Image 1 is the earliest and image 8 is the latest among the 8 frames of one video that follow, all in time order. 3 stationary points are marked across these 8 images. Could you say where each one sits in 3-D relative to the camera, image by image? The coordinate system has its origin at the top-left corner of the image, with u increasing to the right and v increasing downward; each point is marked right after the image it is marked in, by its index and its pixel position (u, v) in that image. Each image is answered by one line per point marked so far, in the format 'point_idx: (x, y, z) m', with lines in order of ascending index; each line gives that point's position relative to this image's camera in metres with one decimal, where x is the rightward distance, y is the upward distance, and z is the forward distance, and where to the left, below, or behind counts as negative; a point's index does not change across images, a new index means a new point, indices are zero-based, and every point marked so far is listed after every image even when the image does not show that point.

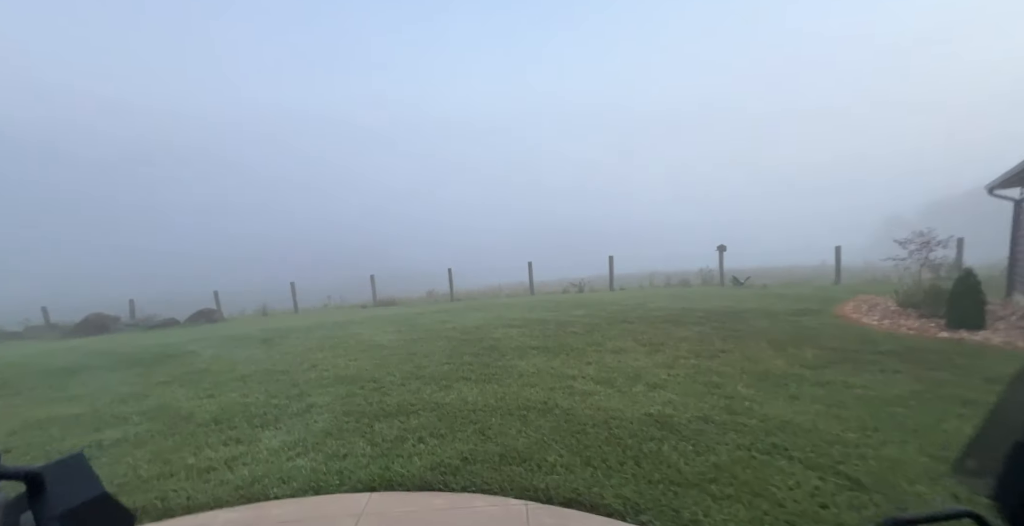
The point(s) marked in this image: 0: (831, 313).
0: (+5.3, -0.9, +7.0) m
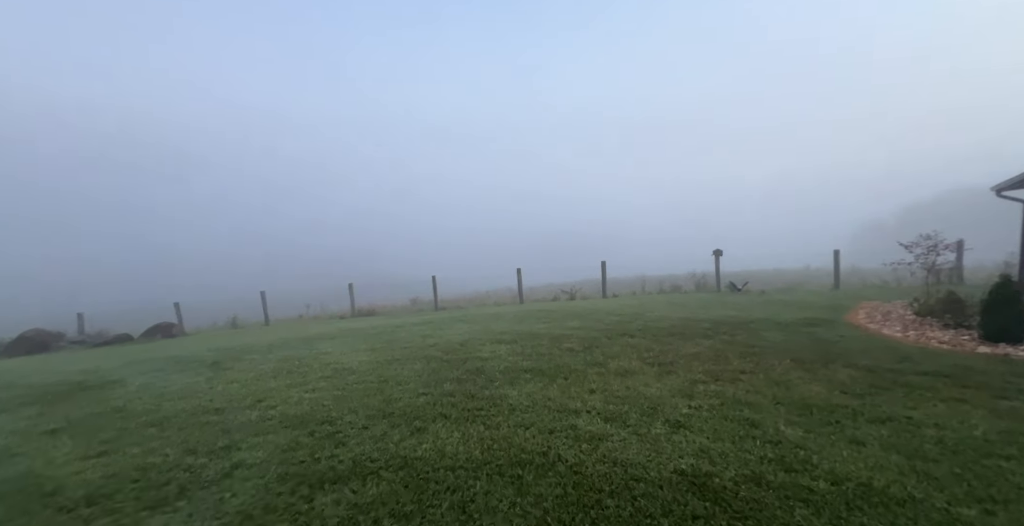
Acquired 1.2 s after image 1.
0: (+5.1, -1.0, +6.4) m
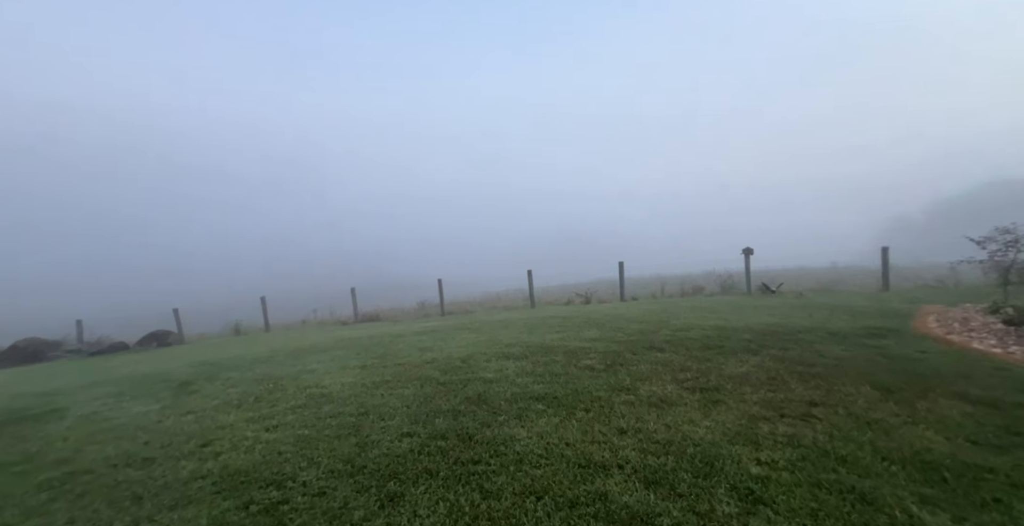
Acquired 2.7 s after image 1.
0: (+5.2, -0.9, +5.4) m
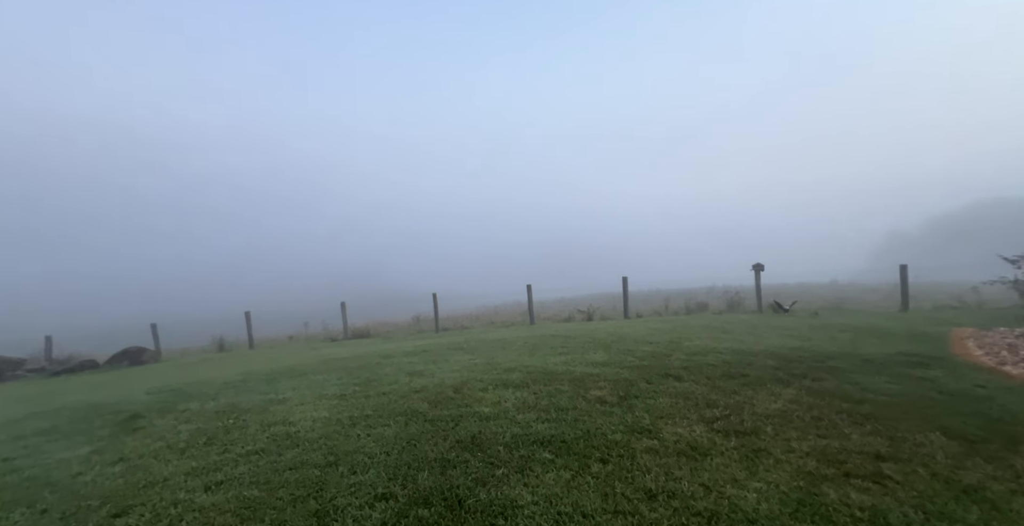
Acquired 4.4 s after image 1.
0: (+5.2, -1.2, +4.9) m
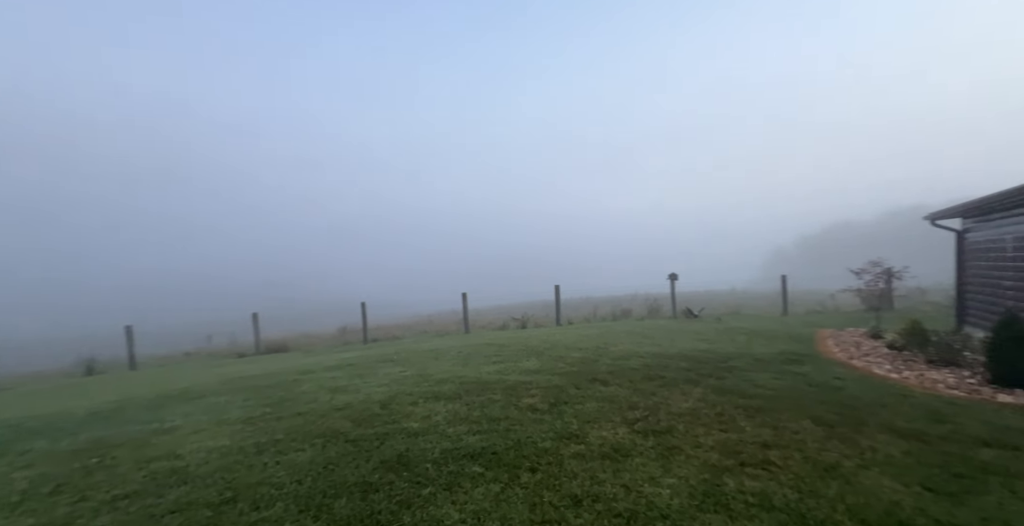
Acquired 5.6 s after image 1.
0: (+4.4, -1.4, +5.7) m
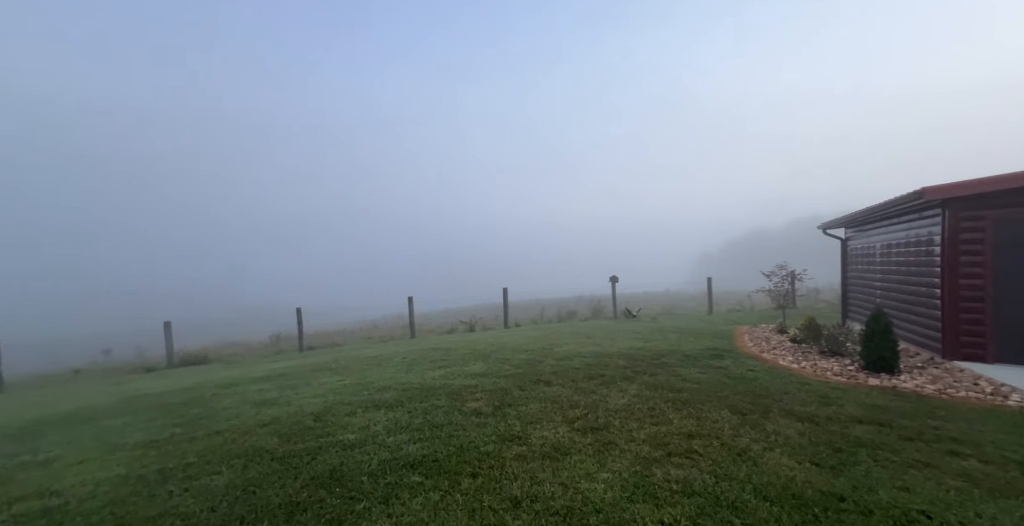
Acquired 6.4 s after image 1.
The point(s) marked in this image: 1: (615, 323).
0: (+3.7, -1.4, +6.5) m
1: (+2.9, -1.6, +11.3) m
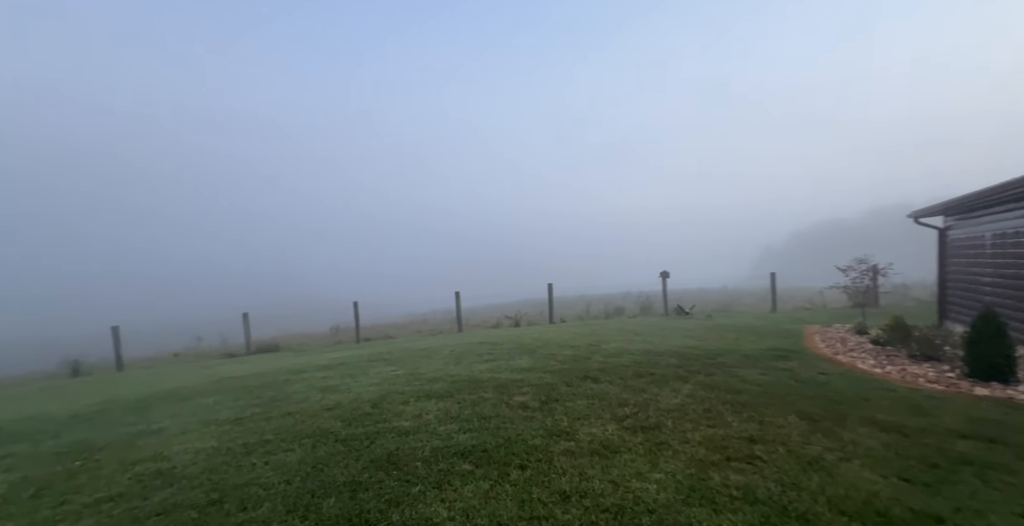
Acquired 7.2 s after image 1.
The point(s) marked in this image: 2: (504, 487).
0: (+4.3, -1.3, +5.9) m
1: (+4.0, -1.4, +10.7) m
2: (+0.1, -1.5, +2.9) m
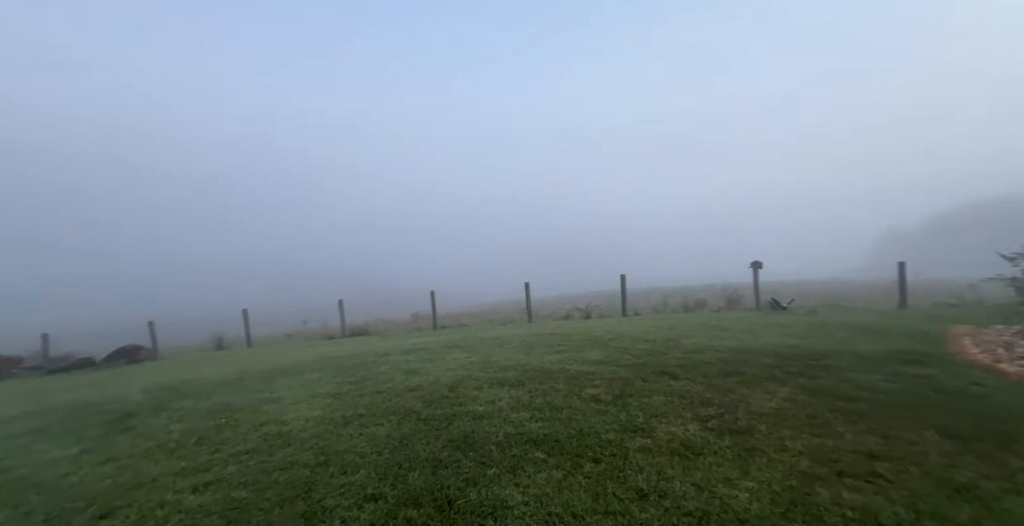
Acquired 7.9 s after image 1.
0: (+5.2, -1.2, +4.9) m
1: (+5.7, -1.2, +9.6) m
2: (+0.5, -1.4, +2.6) m
